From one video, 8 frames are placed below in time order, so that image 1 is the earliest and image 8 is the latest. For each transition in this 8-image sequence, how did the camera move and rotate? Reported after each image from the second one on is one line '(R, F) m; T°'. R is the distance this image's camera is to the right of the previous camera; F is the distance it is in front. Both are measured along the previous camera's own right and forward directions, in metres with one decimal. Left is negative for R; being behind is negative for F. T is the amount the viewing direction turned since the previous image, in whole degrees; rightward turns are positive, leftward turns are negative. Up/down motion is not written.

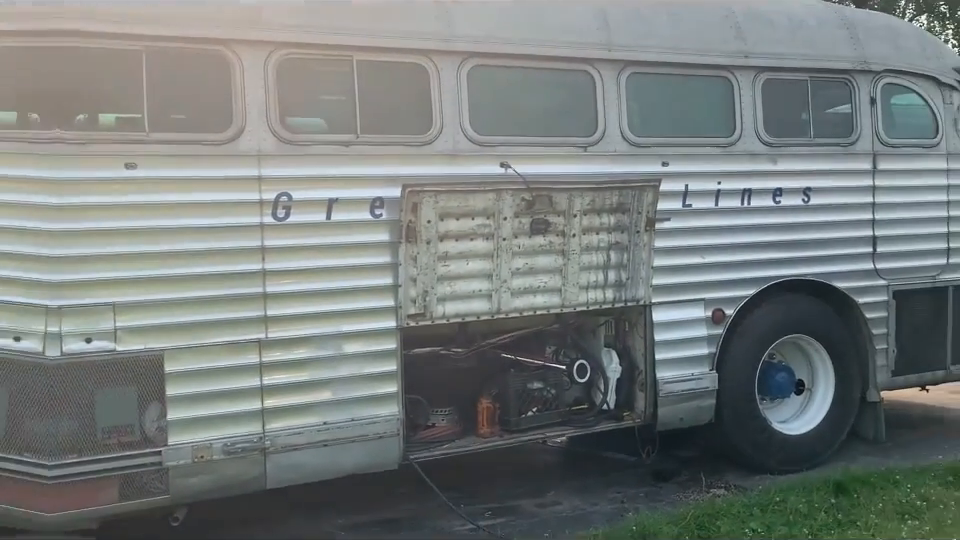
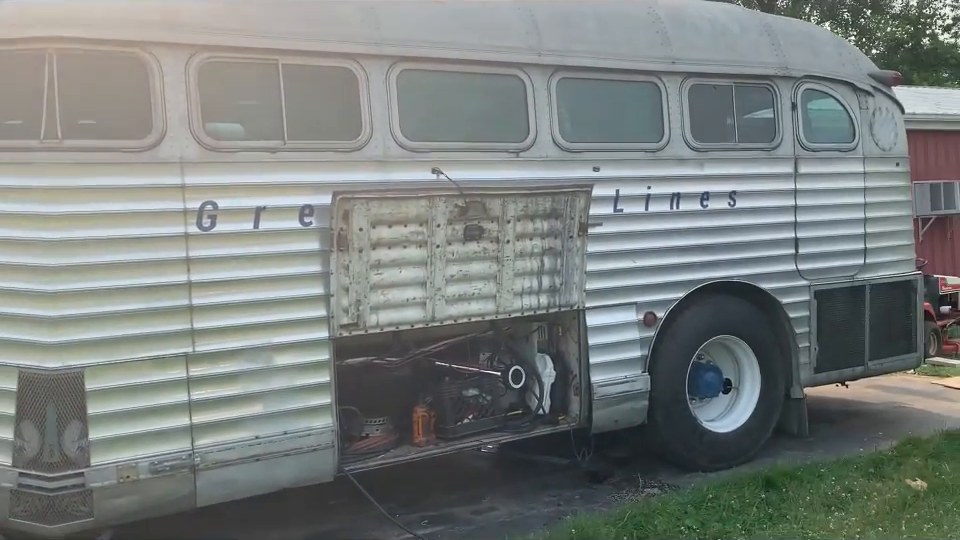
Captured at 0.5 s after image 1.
(0.0, 0.0) m; +4°
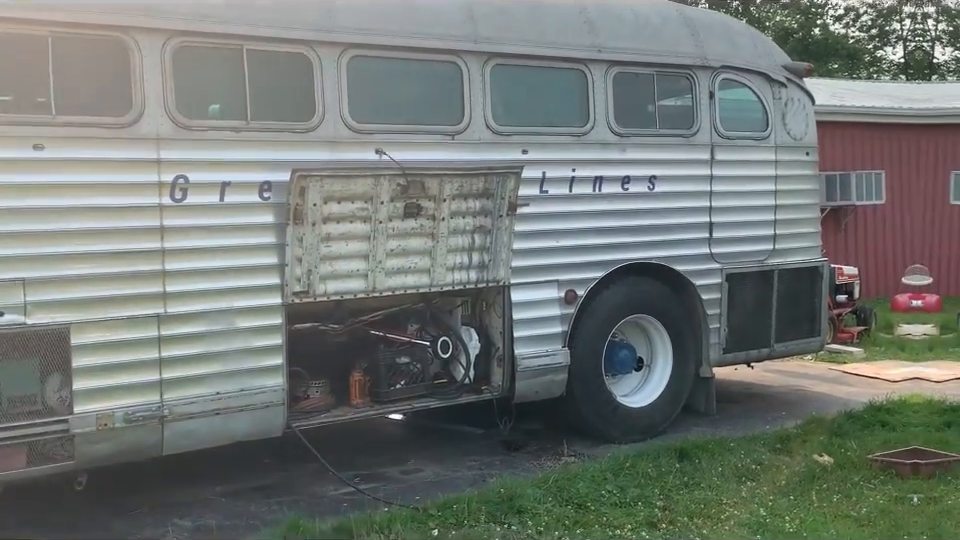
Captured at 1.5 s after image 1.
(0.0, -0.4) m; +4°
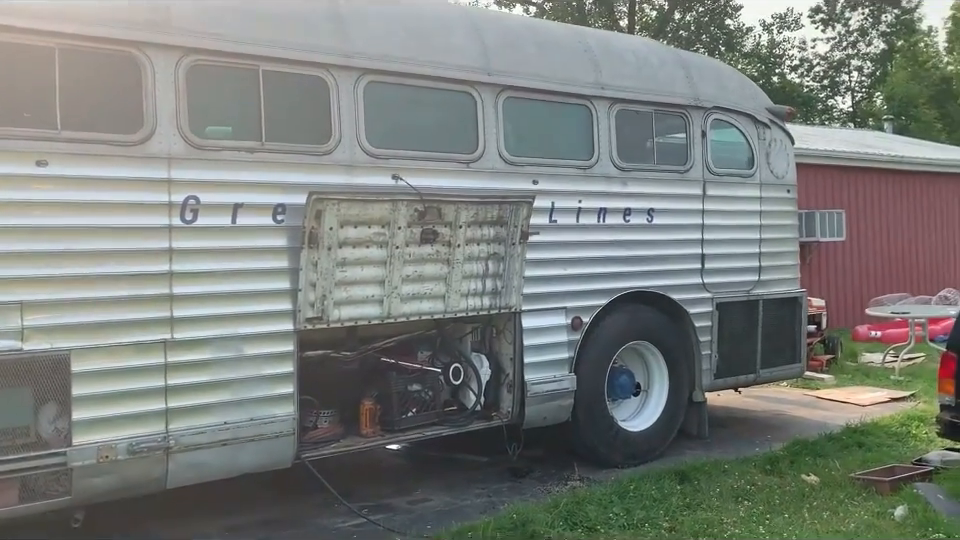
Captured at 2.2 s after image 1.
(-0.5, 0.0) m; +4°
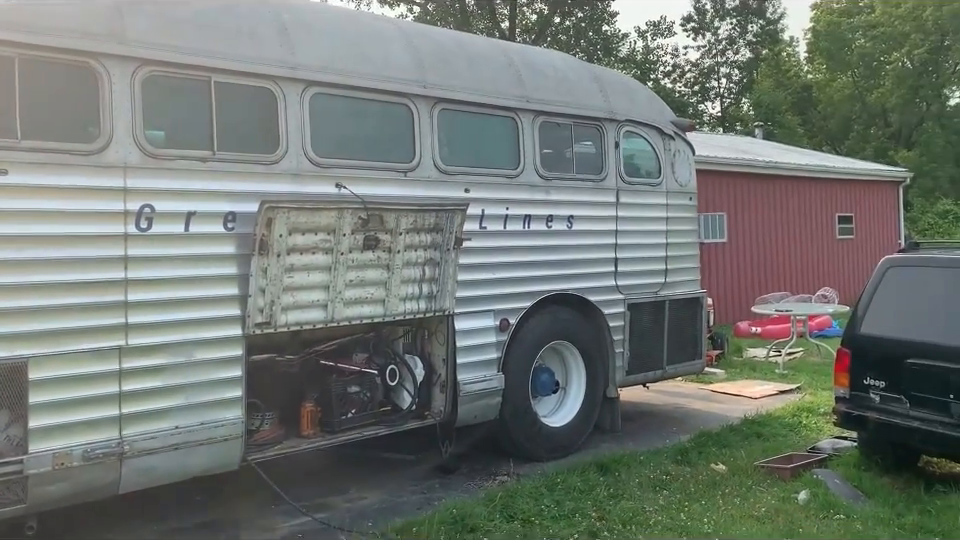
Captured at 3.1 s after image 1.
(-0.4, -0.2) m; +7°
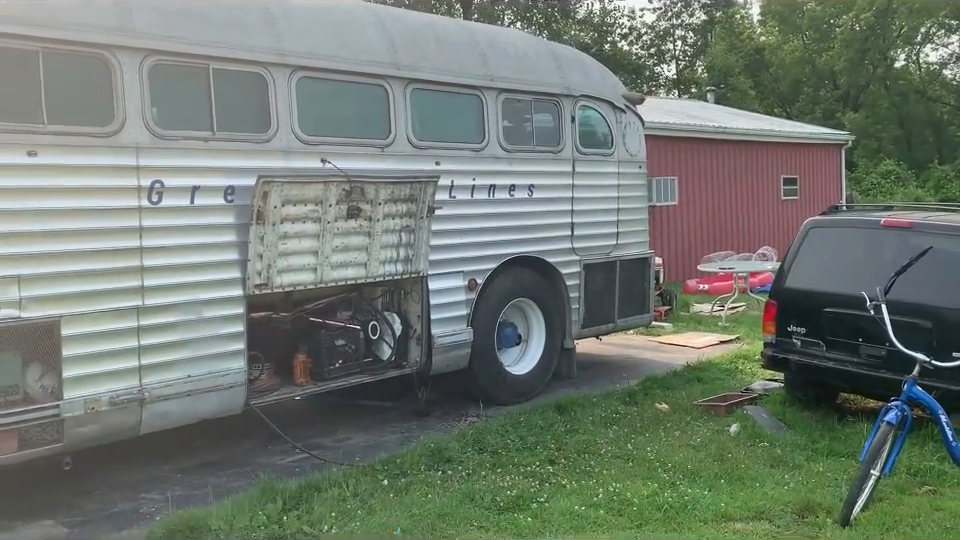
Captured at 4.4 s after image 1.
(-0.1, -0.7) m; +2°
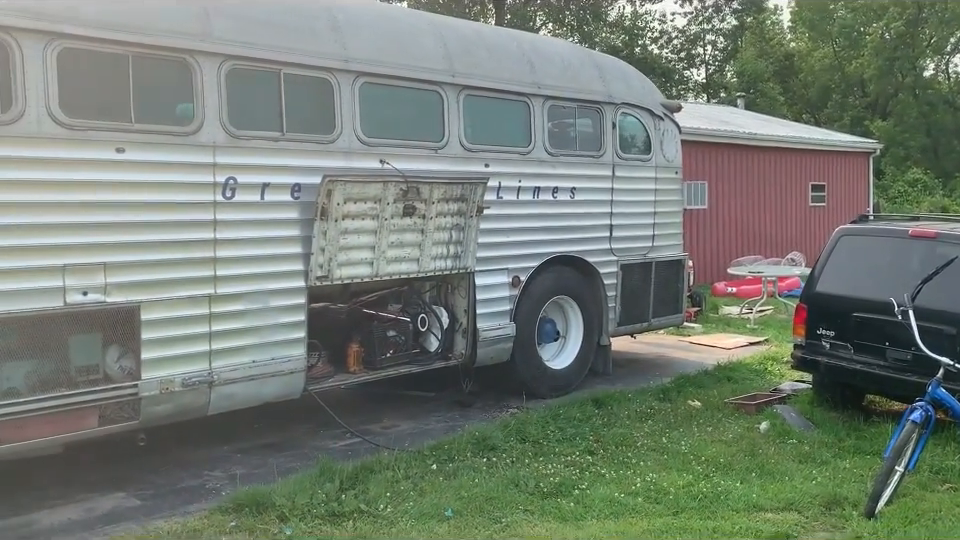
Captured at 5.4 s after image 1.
(-0.2, -0.3) m; -1°
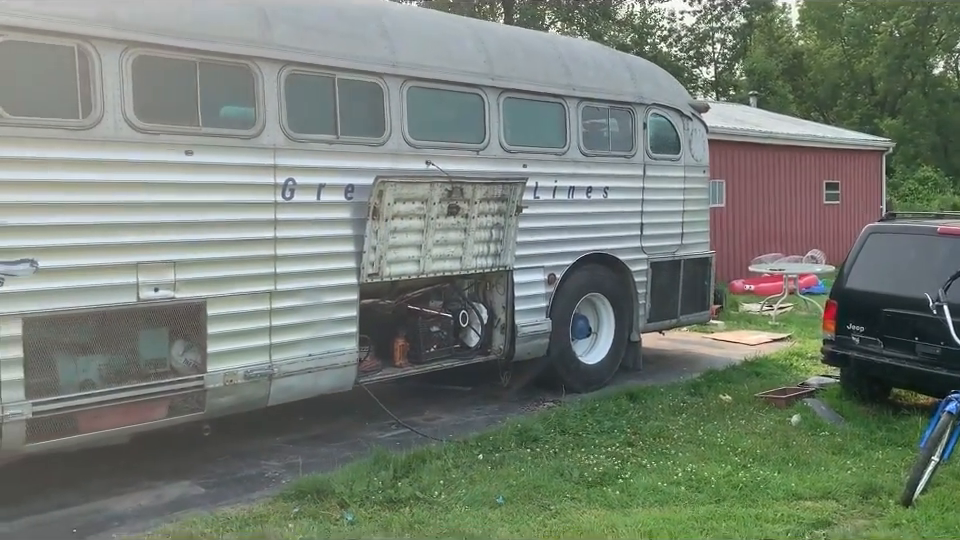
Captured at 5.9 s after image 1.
(-0.3, -0.2) m; 0°
